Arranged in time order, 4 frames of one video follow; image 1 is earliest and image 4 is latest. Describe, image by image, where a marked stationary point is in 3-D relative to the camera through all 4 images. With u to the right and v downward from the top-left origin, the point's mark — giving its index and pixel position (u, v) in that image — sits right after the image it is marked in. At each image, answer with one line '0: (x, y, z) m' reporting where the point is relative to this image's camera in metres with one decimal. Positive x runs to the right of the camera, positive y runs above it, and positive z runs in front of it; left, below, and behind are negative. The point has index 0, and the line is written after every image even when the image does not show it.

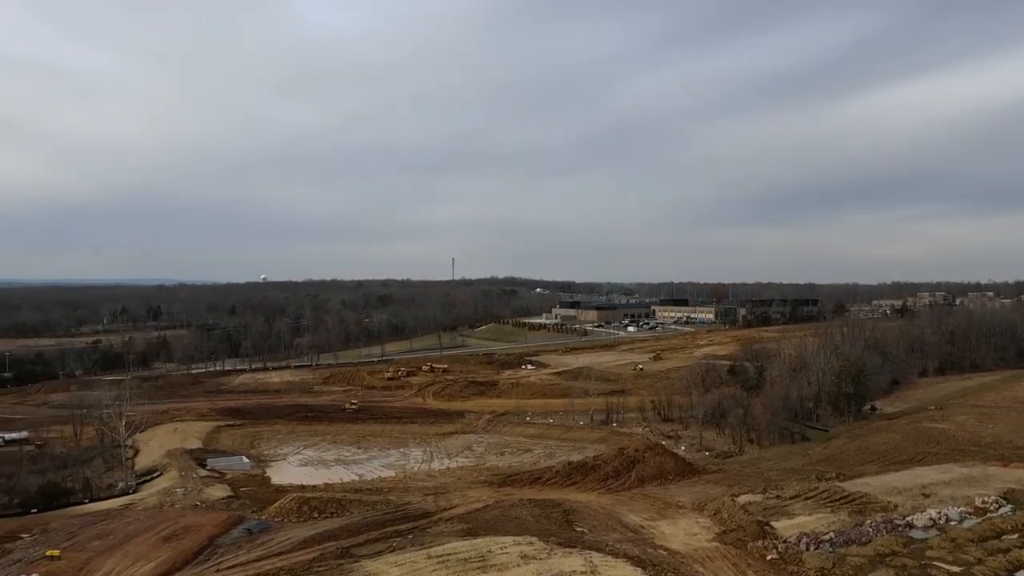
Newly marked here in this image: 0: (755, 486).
0: (+7.4, -6.0, +19.7) m
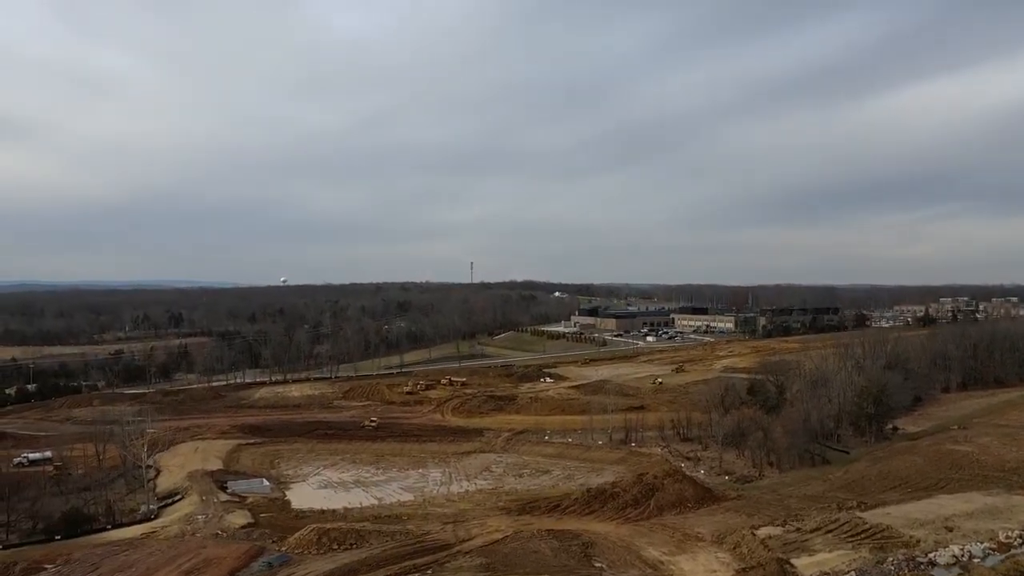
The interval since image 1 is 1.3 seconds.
0: (+7.9, -6.8, +19.5) m
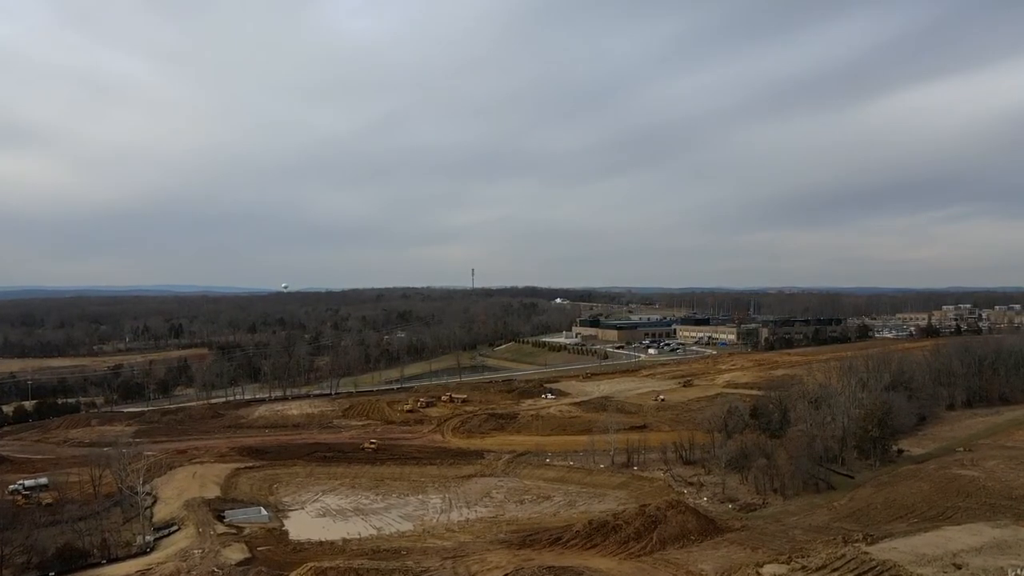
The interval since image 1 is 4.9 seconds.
0: (+8.0, -7.7, +19.1) m
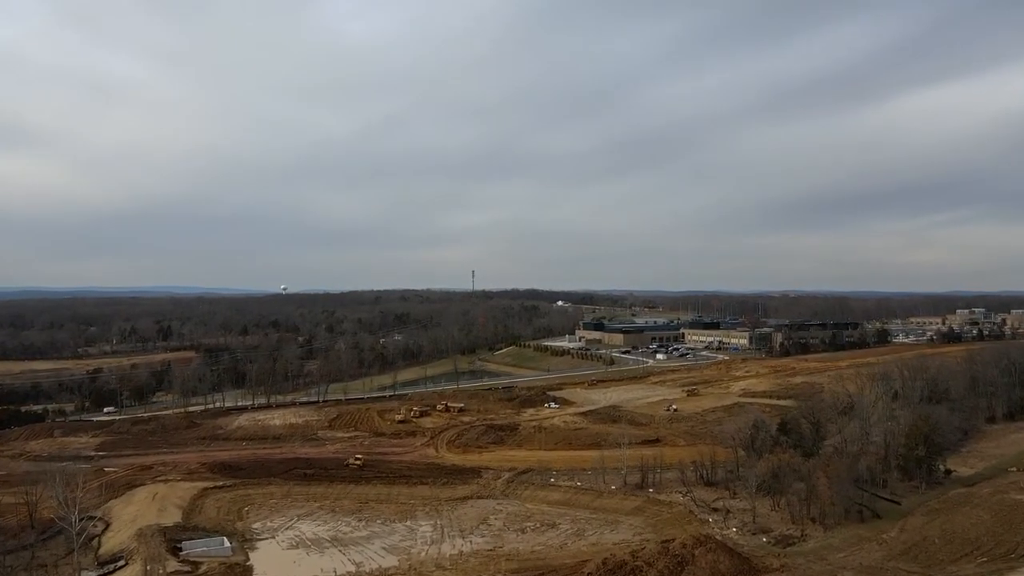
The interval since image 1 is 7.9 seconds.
0: (+8.0, -7.7, +16.0) m
